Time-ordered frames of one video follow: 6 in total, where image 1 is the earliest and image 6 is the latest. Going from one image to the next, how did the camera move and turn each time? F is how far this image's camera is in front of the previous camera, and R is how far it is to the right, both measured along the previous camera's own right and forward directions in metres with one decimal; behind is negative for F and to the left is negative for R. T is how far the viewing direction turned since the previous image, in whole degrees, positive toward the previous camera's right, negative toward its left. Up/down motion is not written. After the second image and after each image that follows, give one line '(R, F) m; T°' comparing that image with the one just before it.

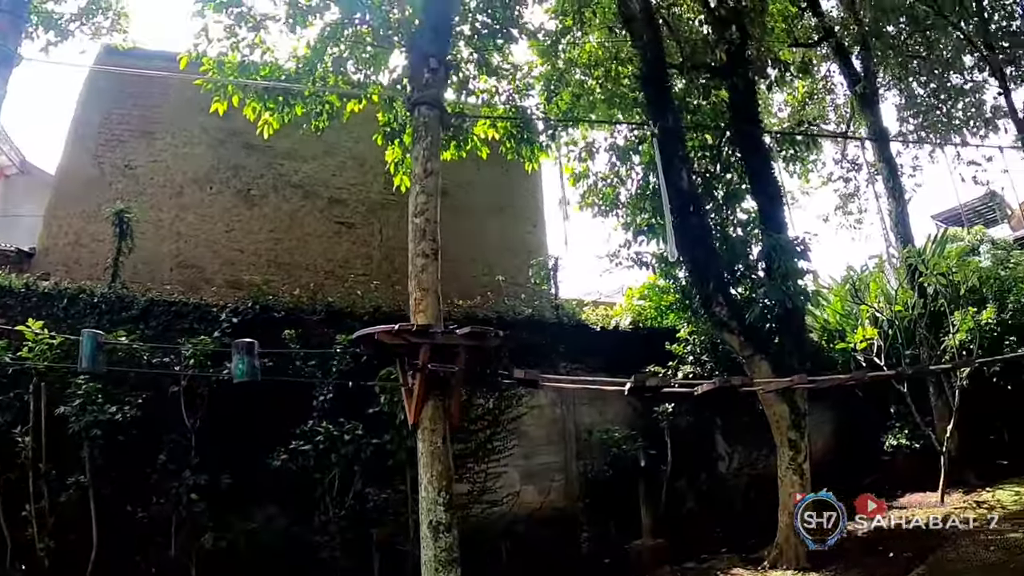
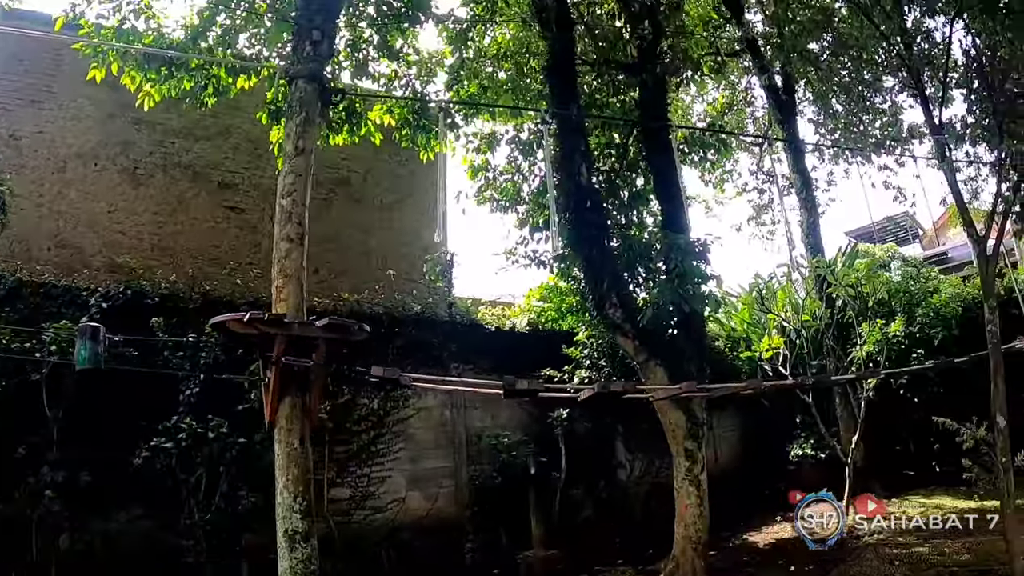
(+0.2, +0.5) m; +4°
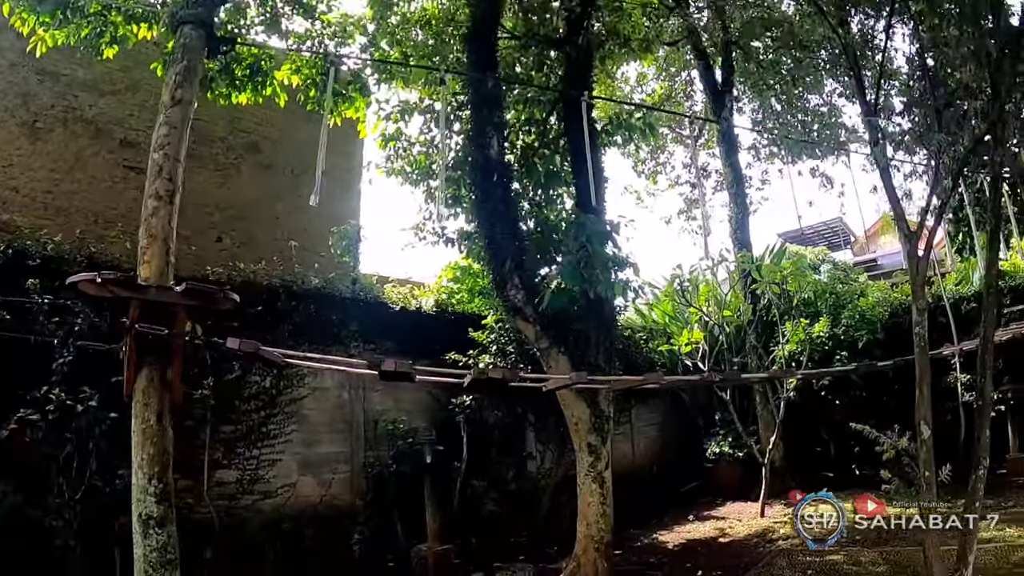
(+0.2, +0.5) m; +3°
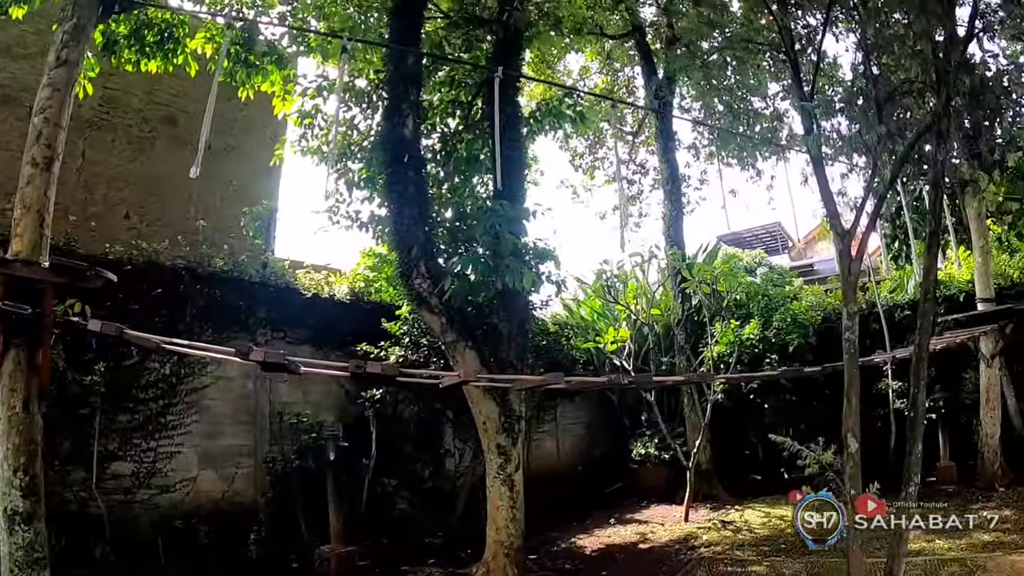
(+0.1, +0.4) m; +3°
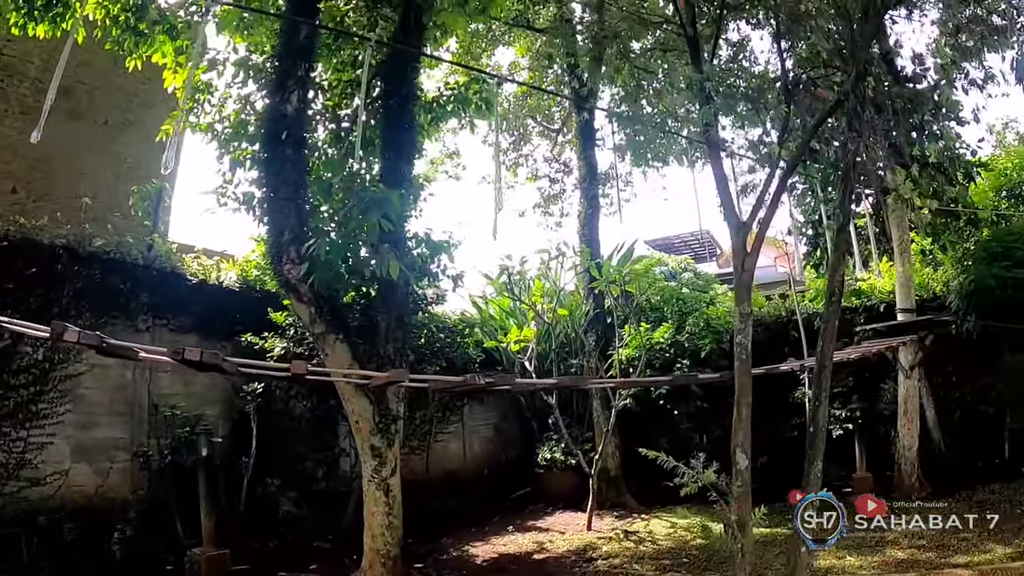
(+0.2, +0.4) m; +3°
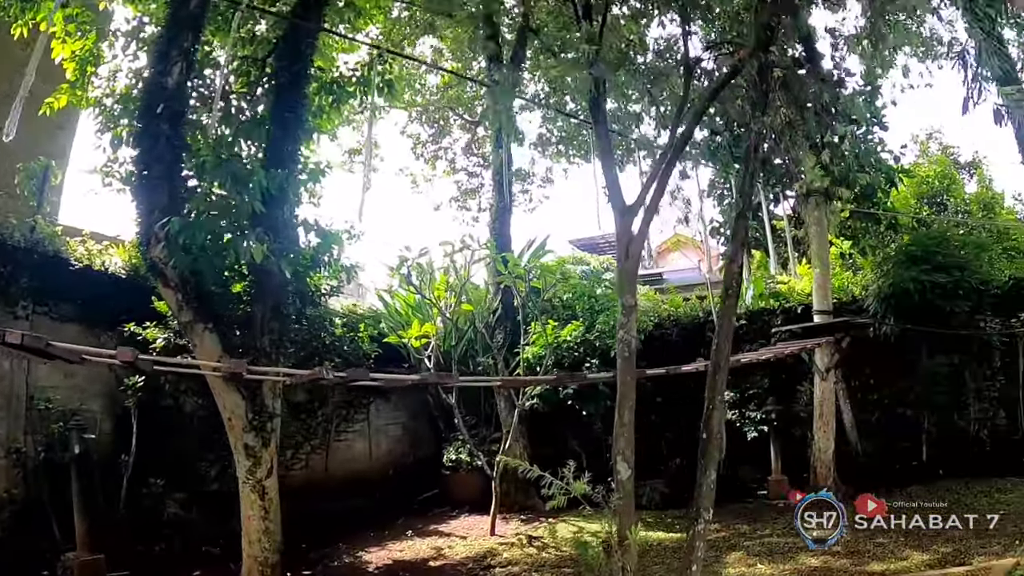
(+0.1, +0.3) m; +3°
